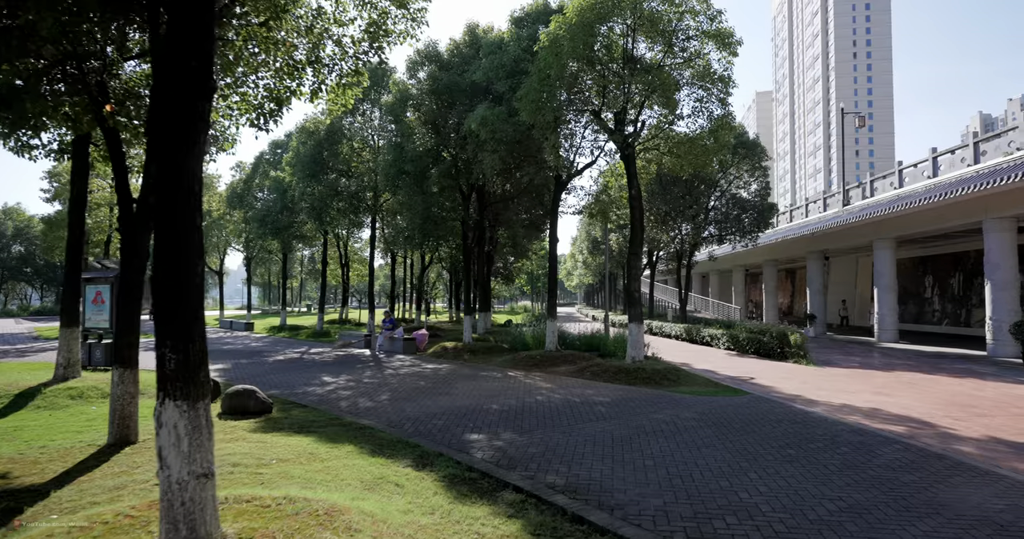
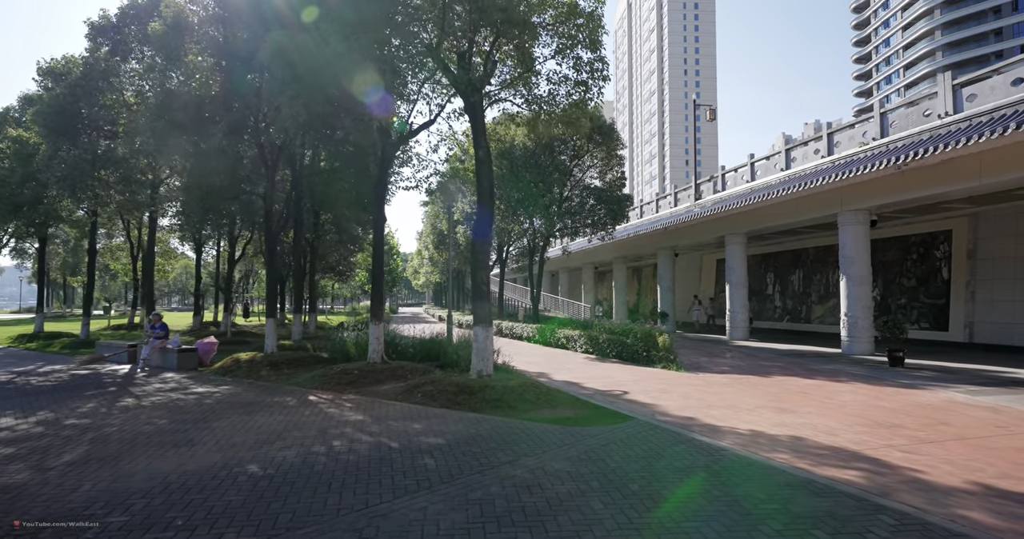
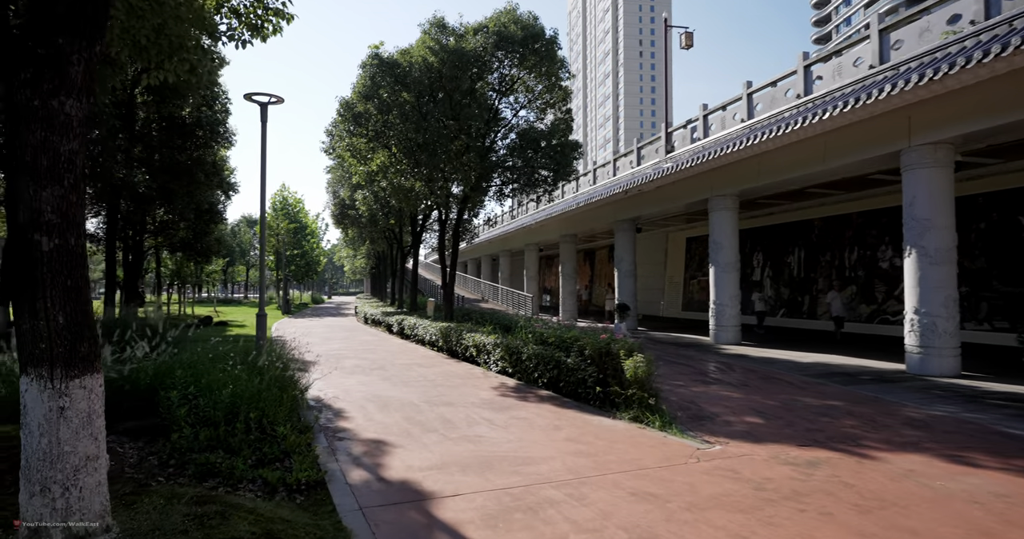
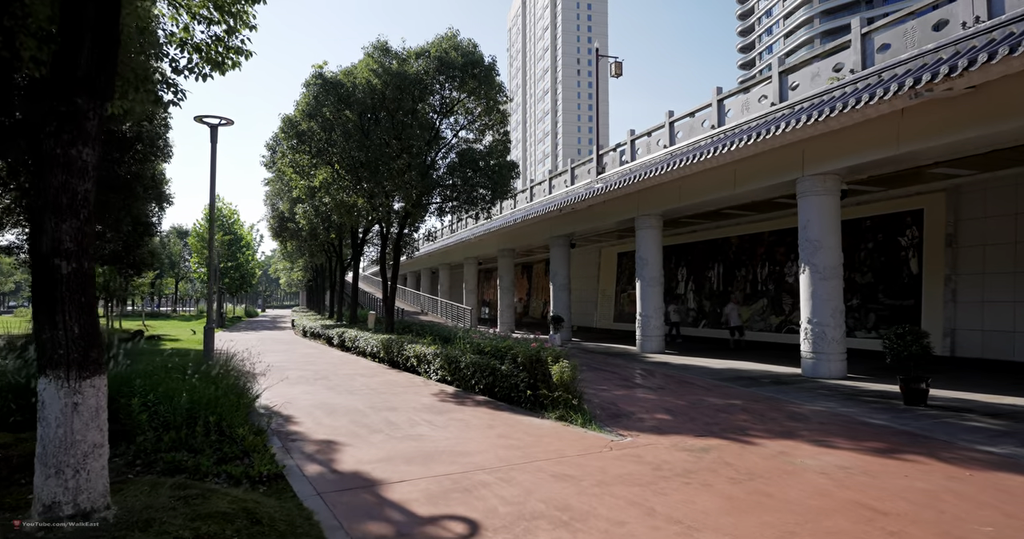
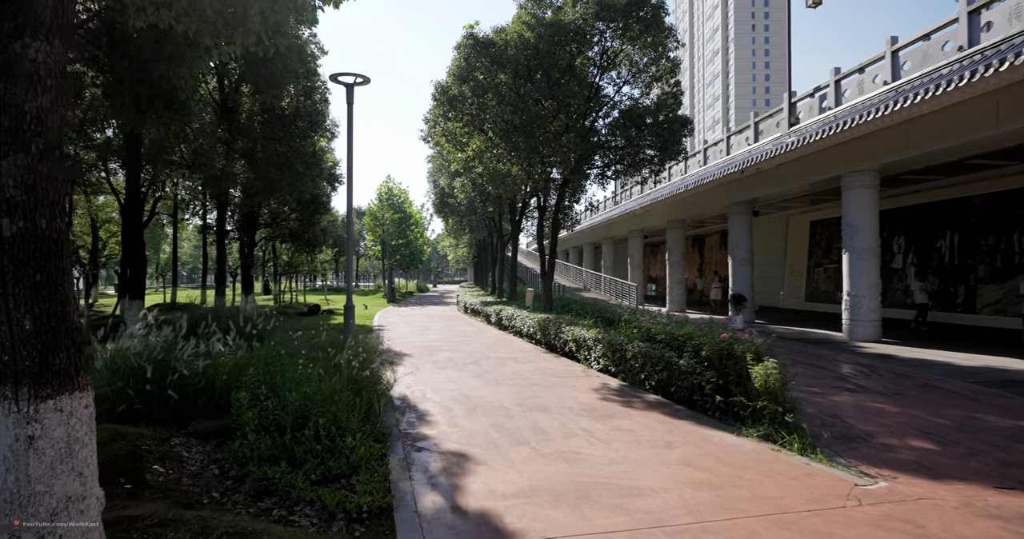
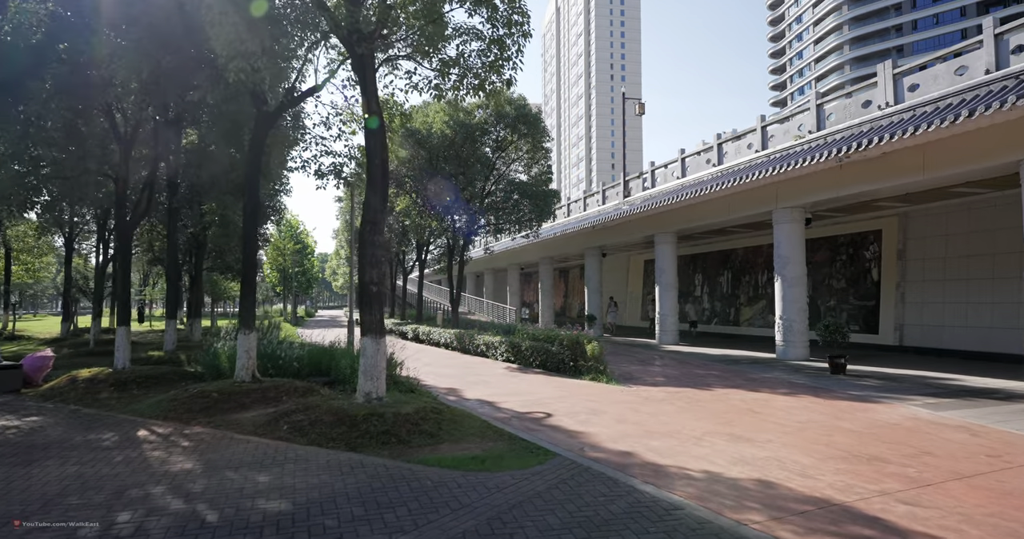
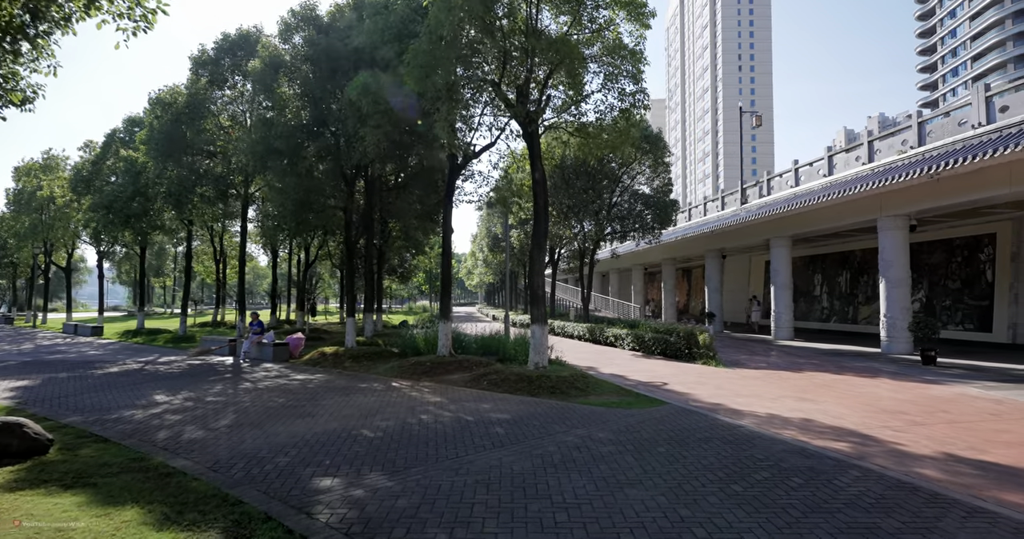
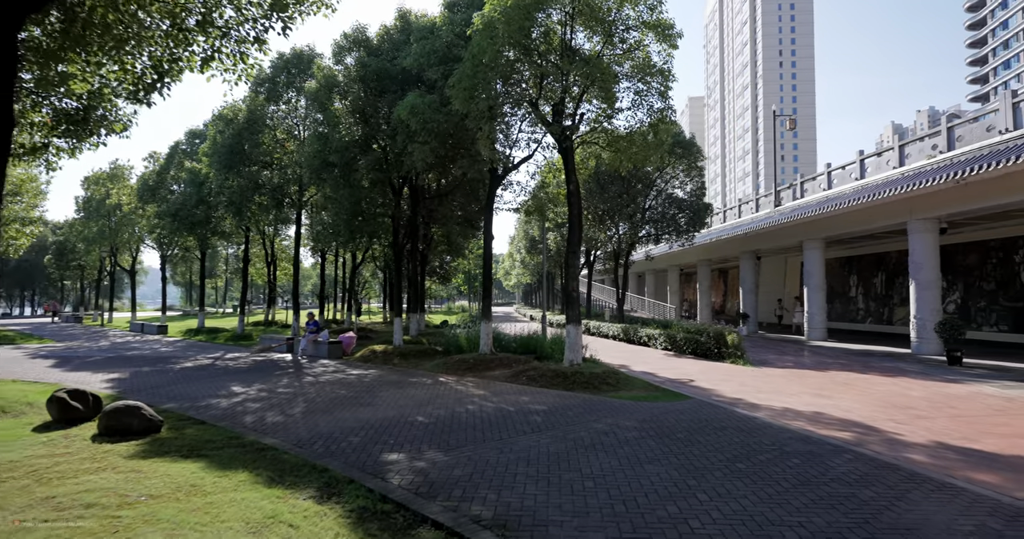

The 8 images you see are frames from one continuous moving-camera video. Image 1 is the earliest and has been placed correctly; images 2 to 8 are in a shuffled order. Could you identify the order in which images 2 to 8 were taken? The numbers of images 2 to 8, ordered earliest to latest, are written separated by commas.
8, 7, 2, 6, 4, 3, 5
